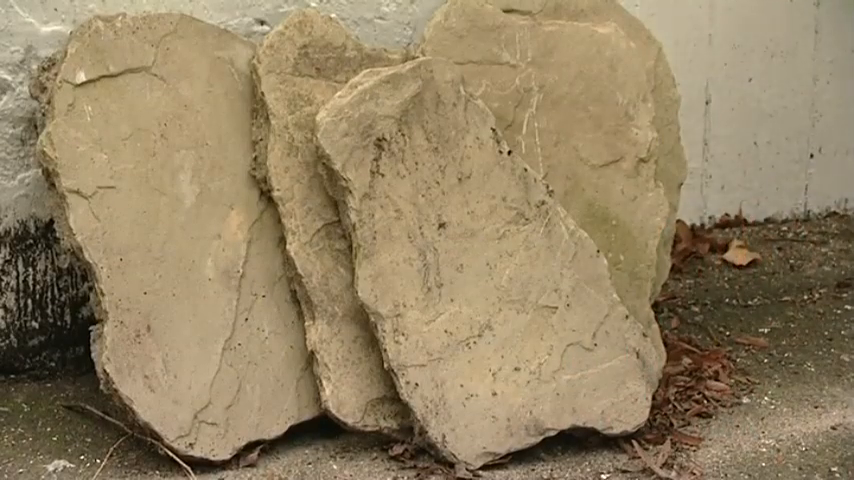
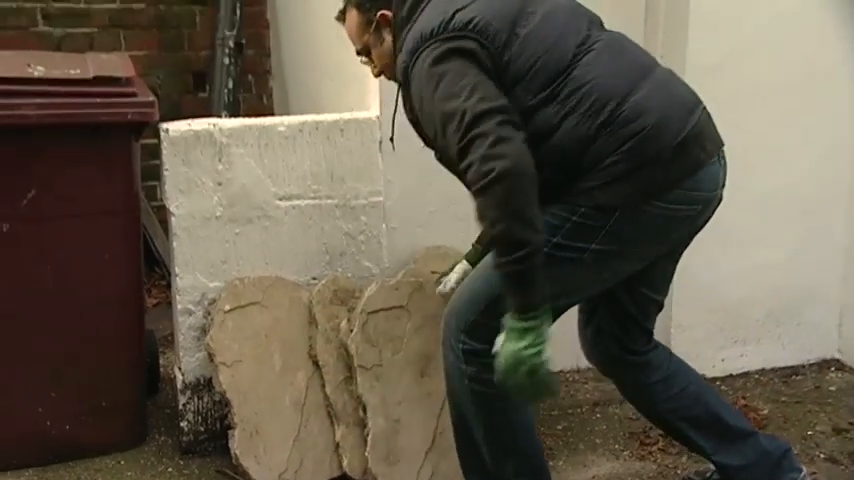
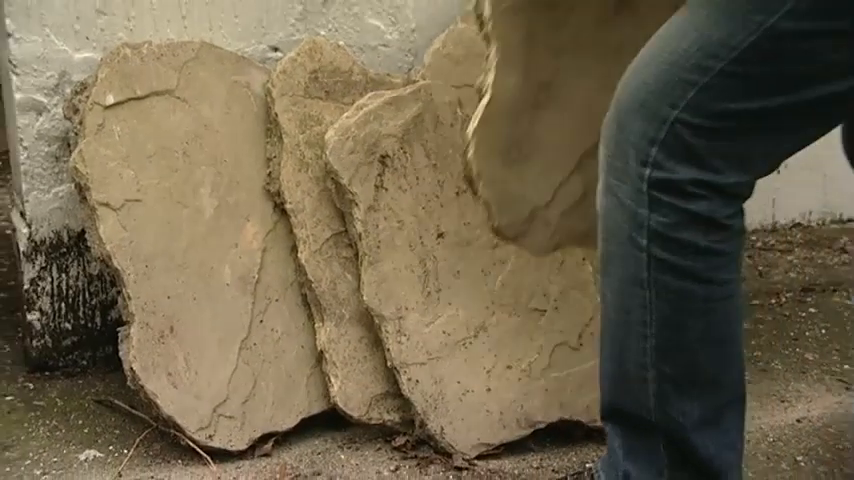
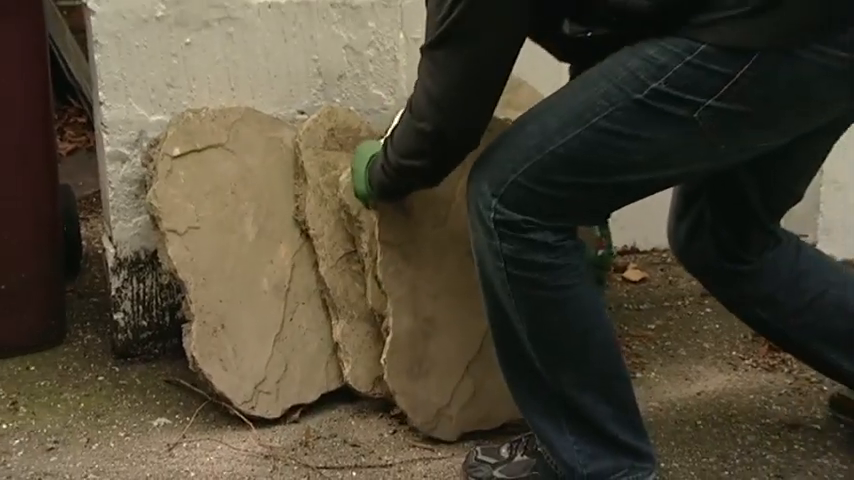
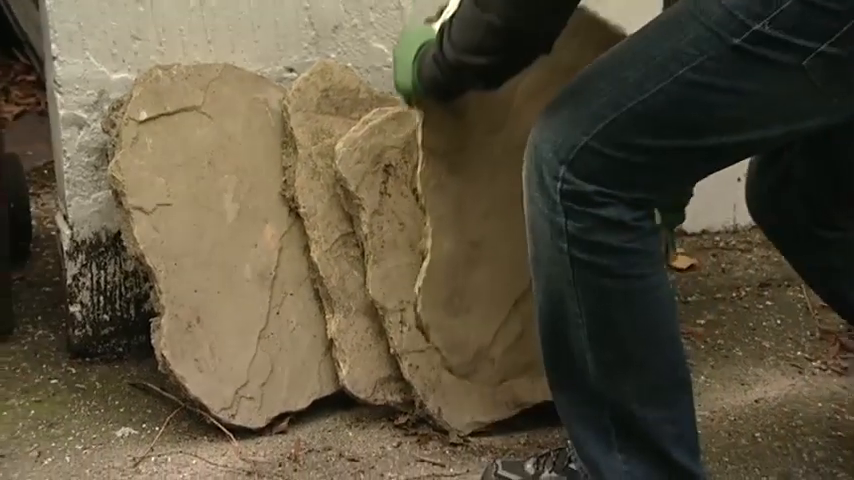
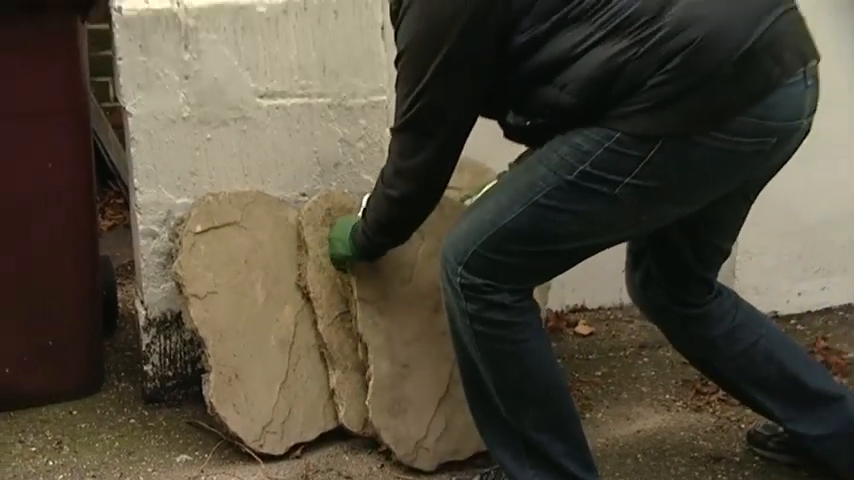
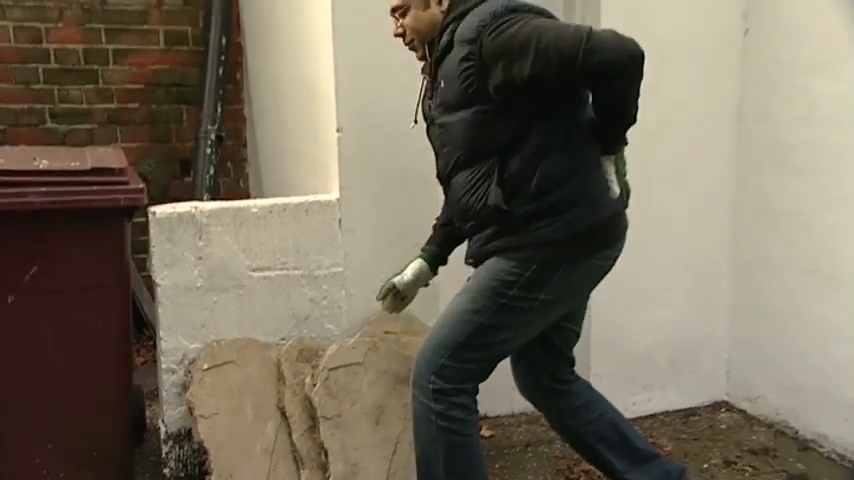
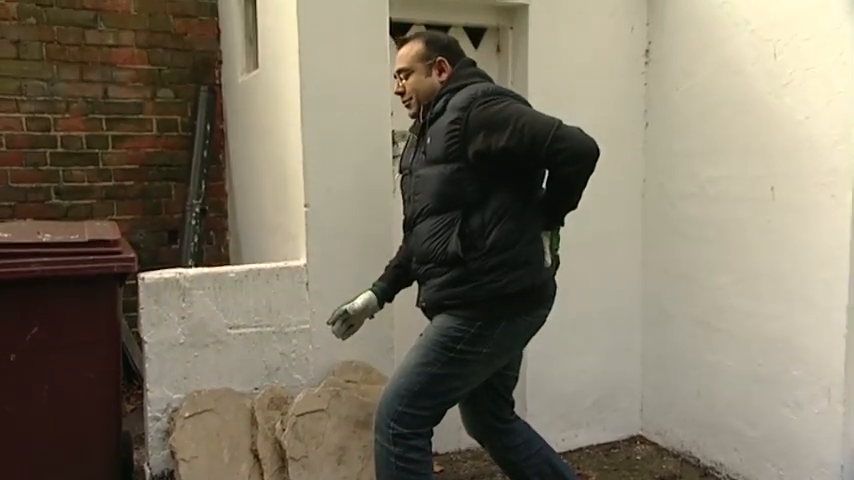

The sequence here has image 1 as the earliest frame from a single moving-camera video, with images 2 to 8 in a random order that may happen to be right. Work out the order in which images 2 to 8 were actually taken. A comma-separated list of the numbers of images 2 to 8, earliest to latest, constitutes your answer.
3, 5, 4, 6, 2, 7, 8
